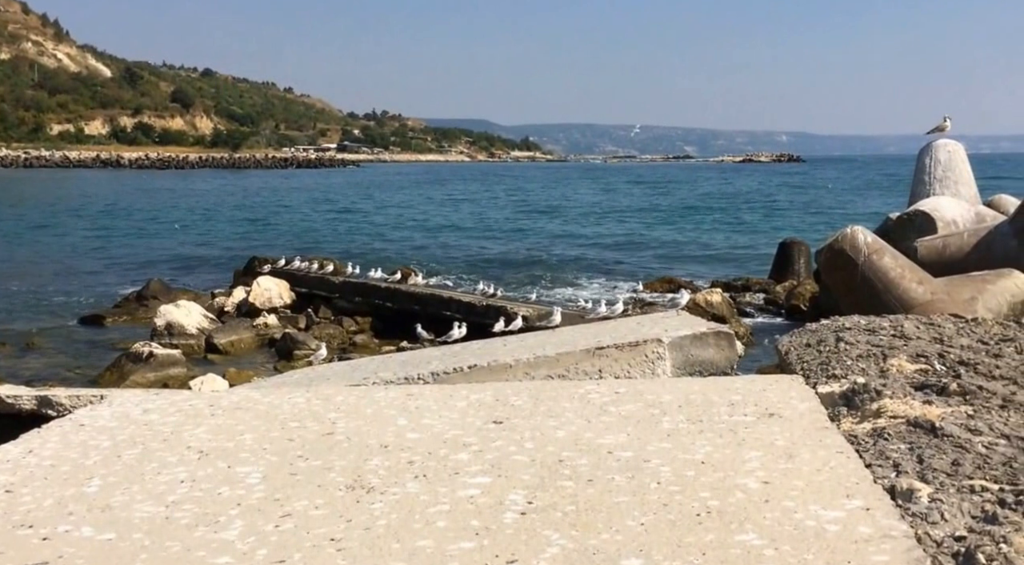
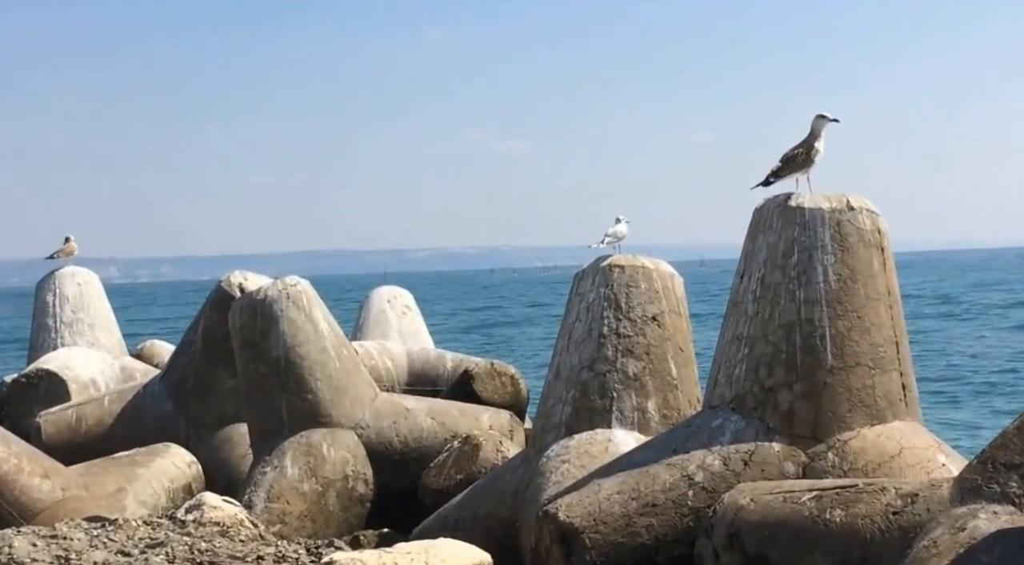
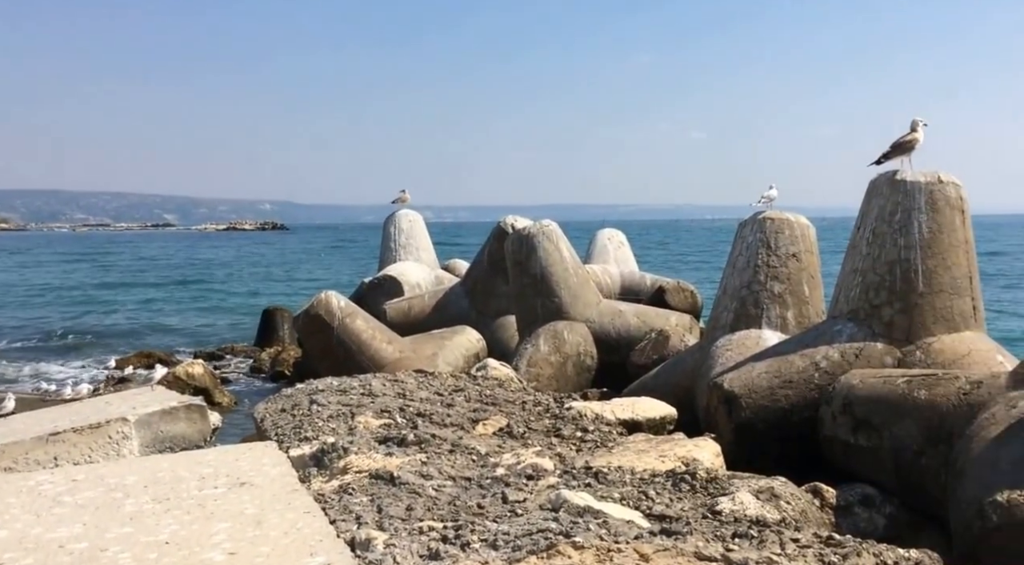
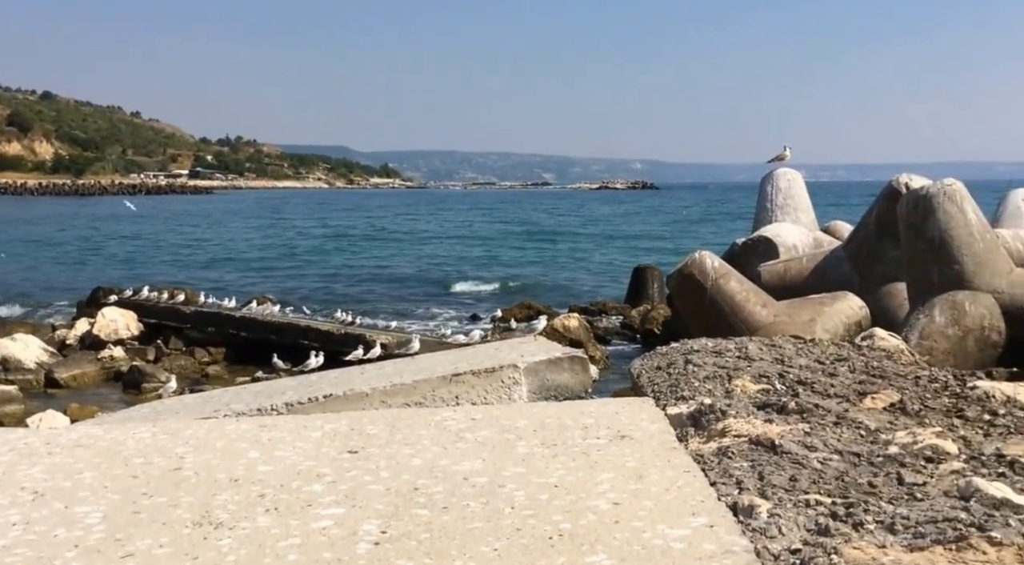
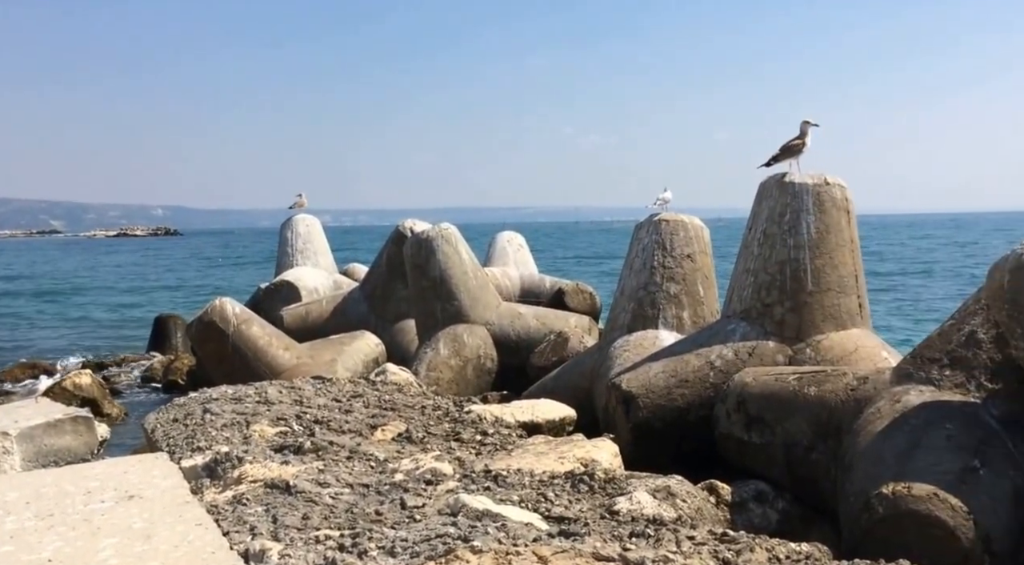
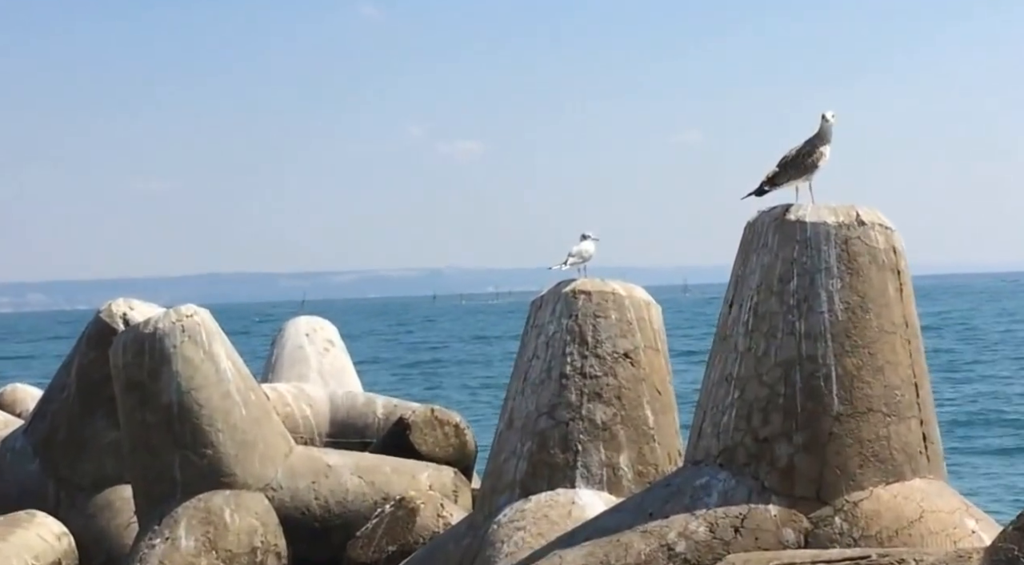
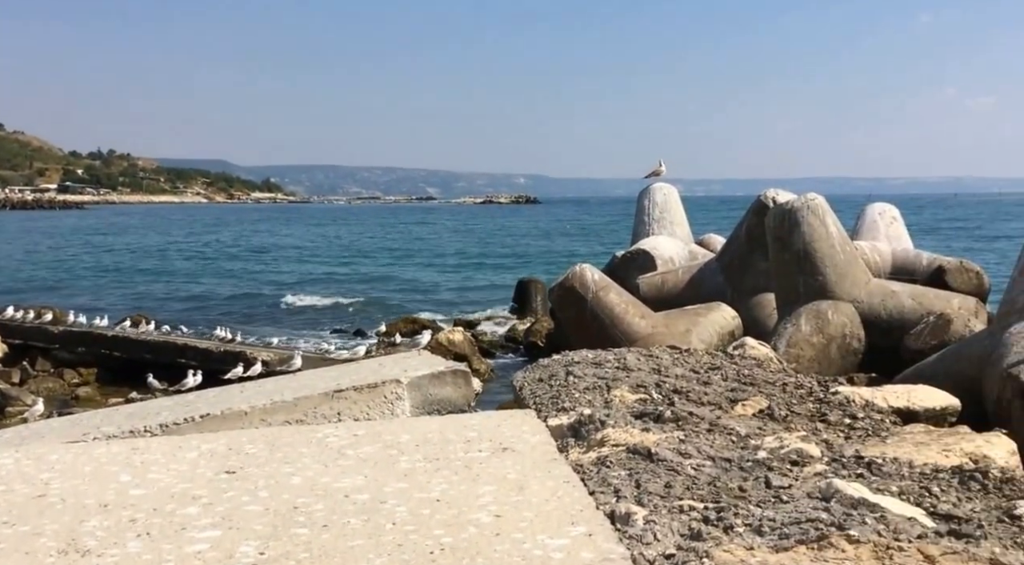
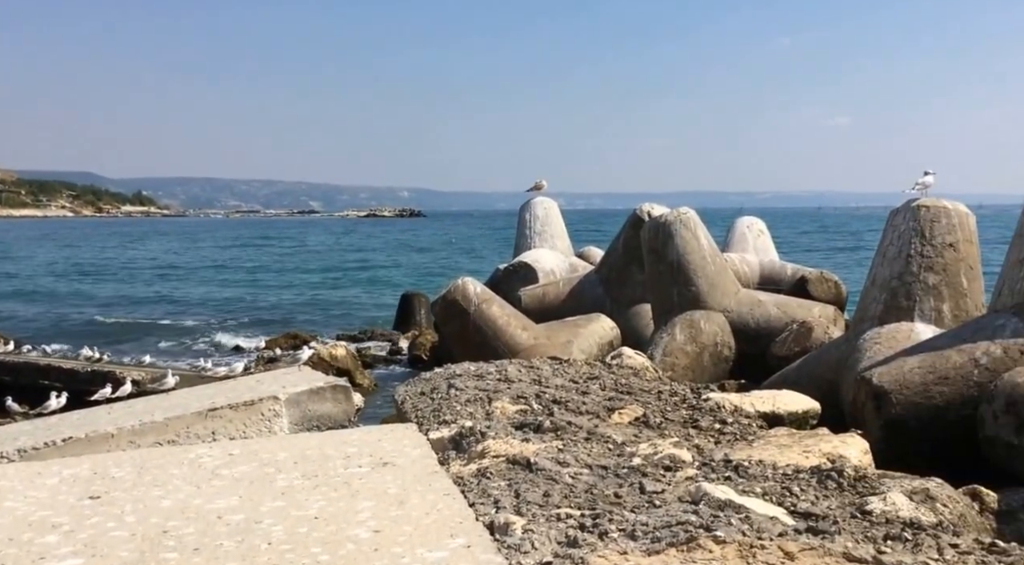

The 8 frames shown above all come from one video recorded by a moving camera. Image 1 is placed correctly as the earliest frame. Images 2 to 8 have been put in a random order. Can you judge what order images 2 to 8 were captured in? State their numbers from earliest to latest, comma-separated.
4, 7, 8, 3, 5, 2, 6
